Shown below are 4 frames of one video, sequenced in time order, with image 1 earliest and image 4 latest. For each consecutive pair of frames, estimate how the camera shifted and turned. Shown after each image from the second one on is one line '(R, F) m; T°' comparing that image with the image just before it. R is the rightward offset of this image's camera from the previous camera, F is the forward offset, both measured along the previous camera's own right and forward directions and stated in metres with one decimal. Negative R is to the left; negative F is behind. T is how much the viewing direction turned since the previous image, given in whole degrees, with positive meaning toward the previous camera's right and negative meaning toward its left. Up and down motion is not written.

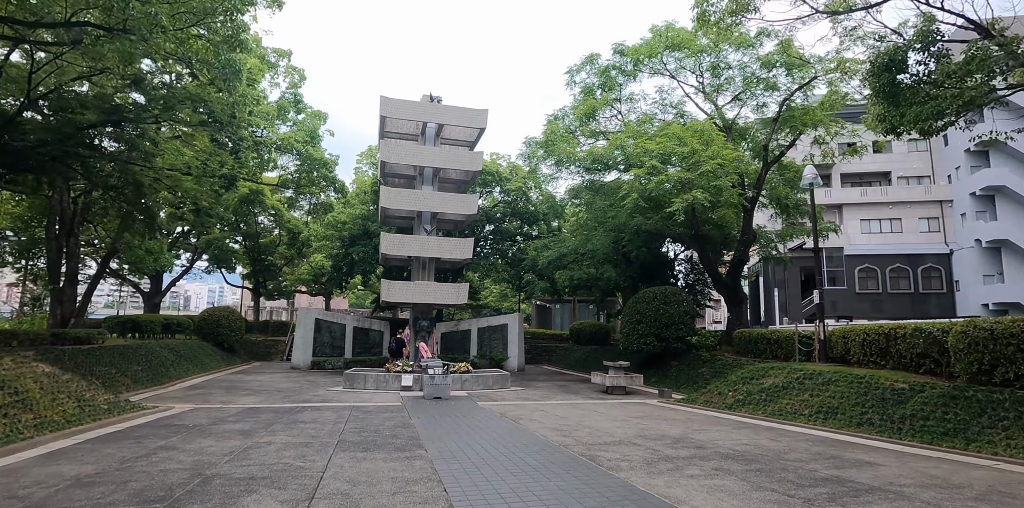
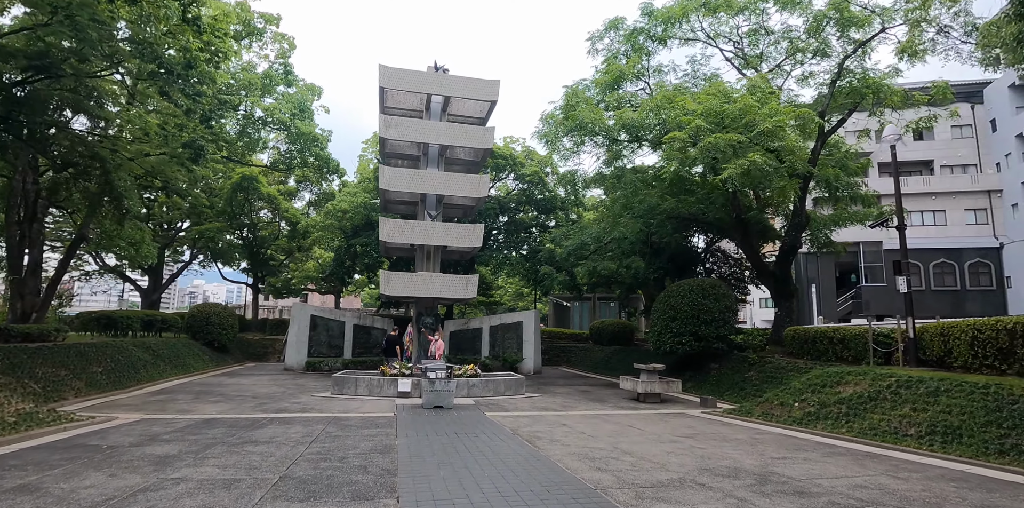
(0.0, +2.1) m; -2°
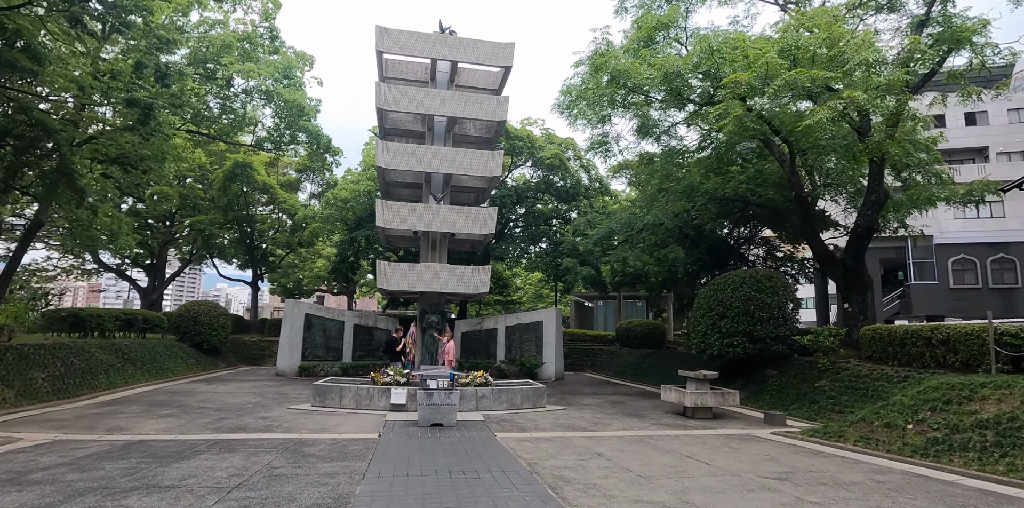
(0.0, +2.2) m; -2°
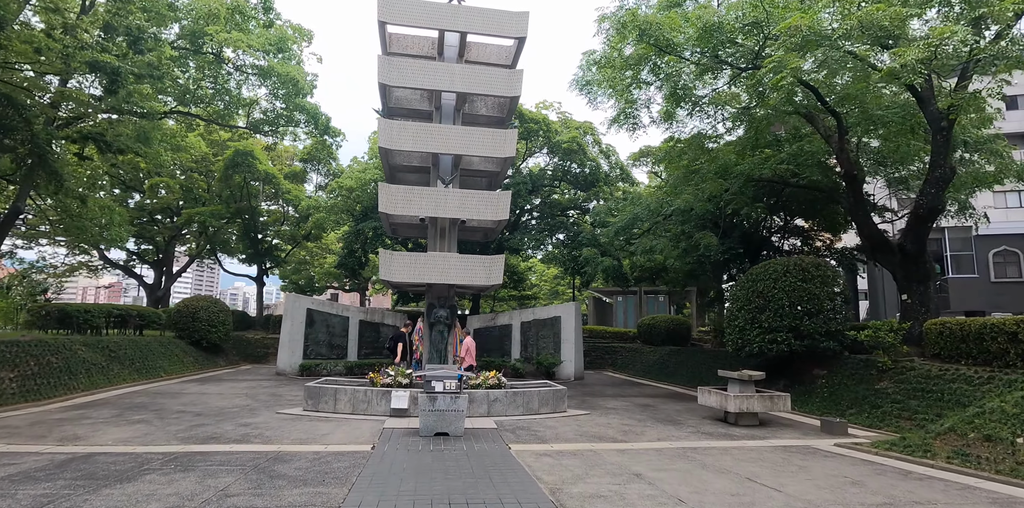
(0.0, +1.2) m; -2°
